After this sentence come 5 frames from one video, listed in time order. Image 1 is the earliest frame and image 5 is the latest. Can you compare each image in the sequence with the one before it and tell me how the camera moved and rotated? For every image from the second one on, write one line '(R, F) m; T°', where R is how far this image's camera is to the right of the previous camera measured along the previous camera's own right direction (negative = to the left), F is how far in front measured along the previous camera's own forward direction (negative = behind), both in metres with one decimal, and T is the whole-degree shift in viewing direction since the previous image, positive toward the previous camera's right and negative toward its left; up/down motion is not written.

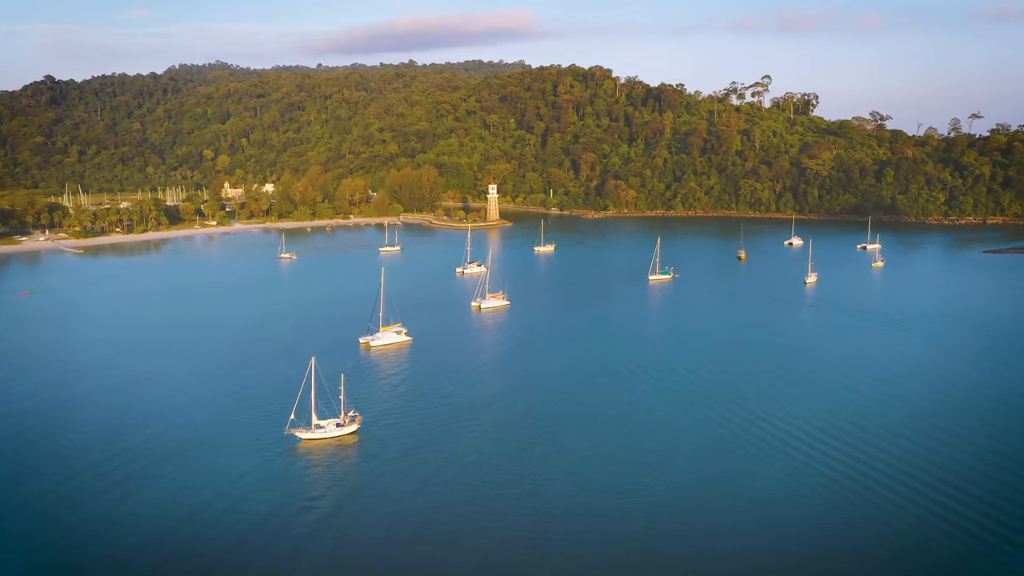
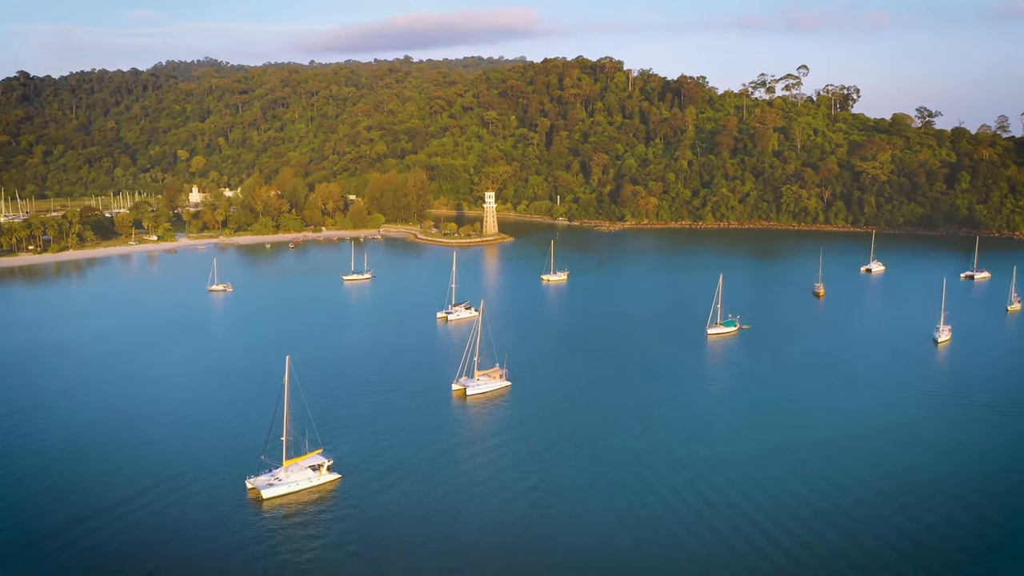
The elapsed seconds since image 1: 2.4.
(0.0, +10.5) m; 0°
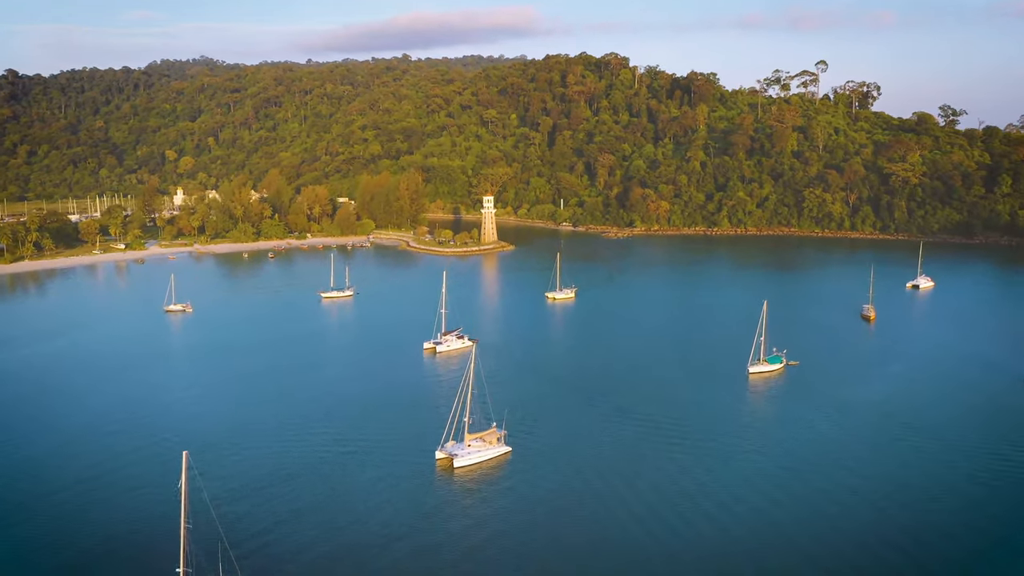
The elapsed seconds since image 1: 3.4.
(0.0, +4.4) m; 0°
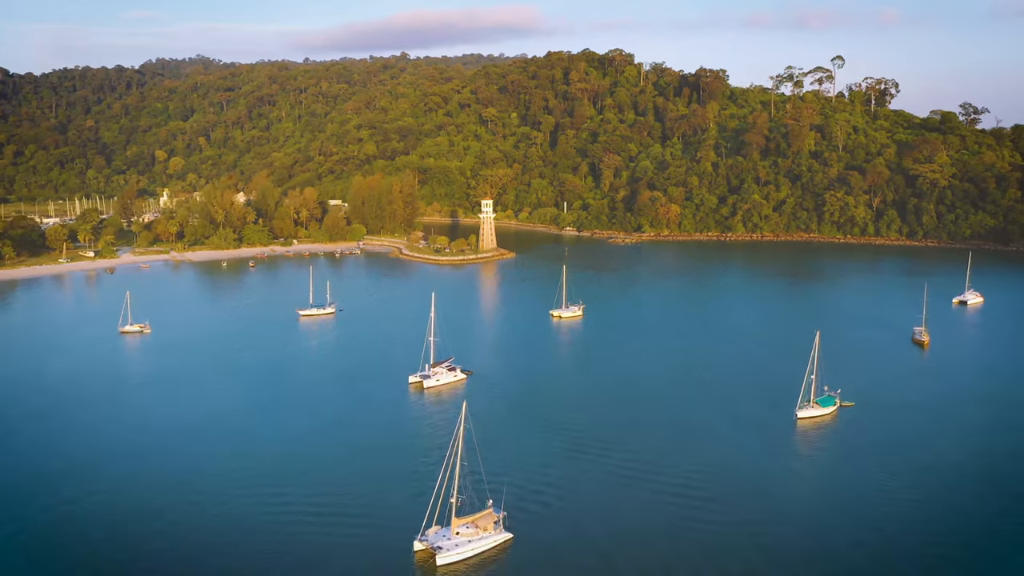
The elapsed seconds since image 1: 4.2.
(0.0, +3.5) m; 0°
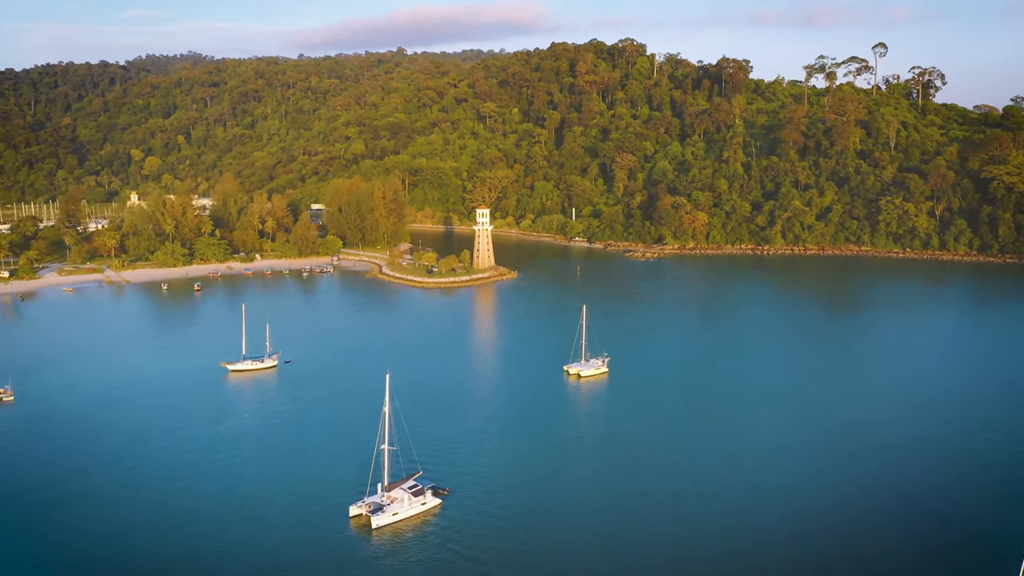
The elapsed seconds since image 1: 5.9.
(0.0, +7.5) m; 0°
